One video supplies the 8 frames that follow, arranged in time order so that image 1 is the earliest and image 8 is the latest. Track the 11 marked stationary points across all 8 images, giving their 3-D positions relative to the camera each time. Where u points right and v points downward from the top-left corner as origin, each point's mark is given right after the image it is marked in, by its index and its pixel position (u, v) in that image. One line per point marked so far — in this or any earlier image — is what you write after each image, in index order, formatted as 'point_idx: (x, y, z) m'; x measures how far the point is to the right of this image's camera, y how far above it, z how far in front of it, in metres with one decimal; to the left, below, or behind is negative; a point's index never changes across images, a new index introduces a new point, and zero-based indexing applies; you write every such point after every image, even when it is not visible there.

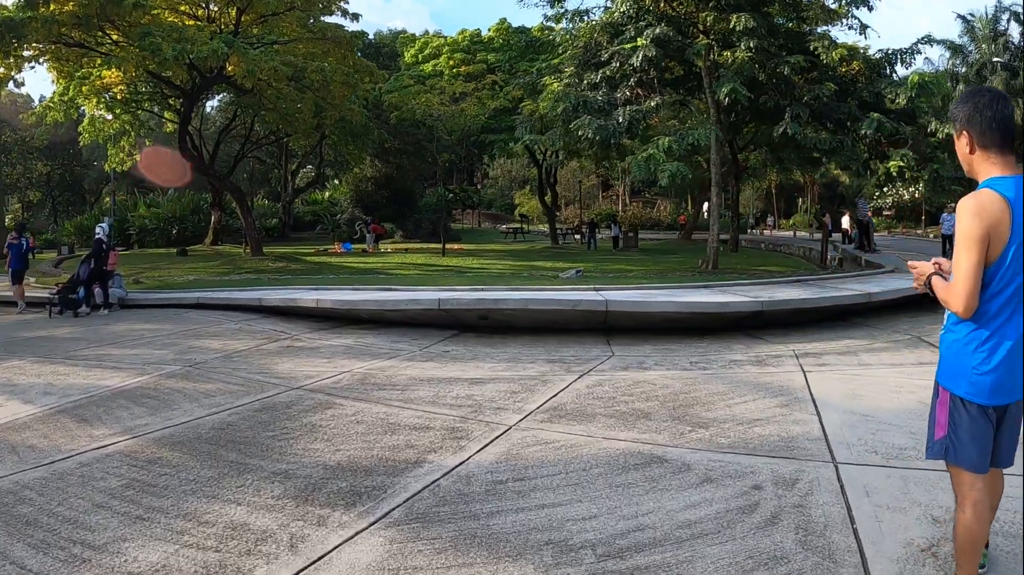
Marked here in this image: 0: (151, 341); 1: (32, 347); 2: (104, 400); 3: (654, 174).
0: (-6.9, -1.0, +10.7) m
1: (-9.0, -1.1, +10.5) m
2: (-5.3, -1.5, +7.3) m
3: (+4.8, +3.3, +17.4) m
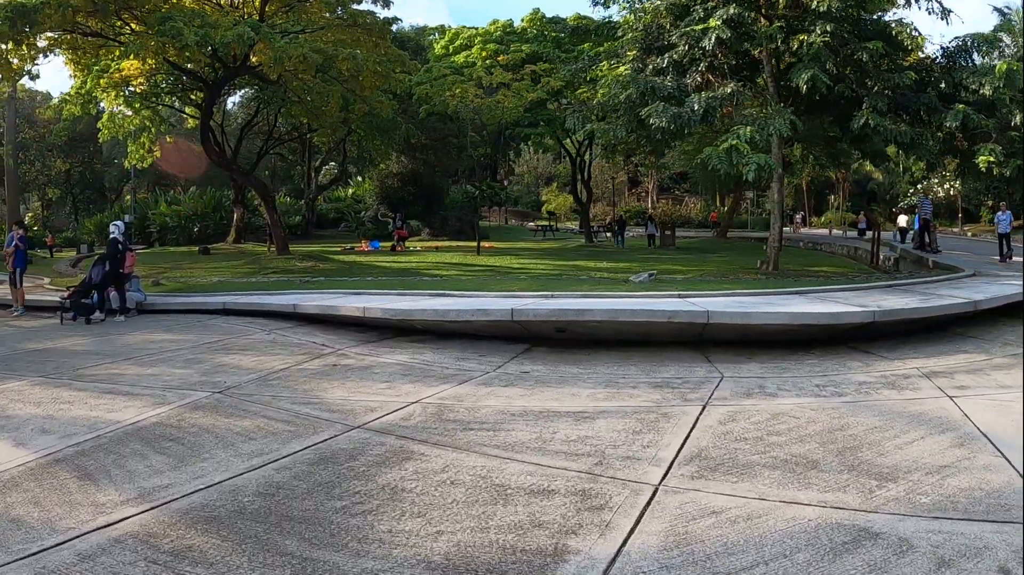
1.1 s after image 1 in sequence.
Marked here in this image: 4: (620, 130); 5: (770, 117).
0: (-5.4, -1.1, +8.9) m
1: (-7.5, -1.2, +8.8) m
2: (-4.0, -1.6, +5.5) m
3: (+6.4, +3.2, +15.4) m
4: (+3.4, +4.5, +16.7) m
5: (+7.4, +4.7, +16.0) m
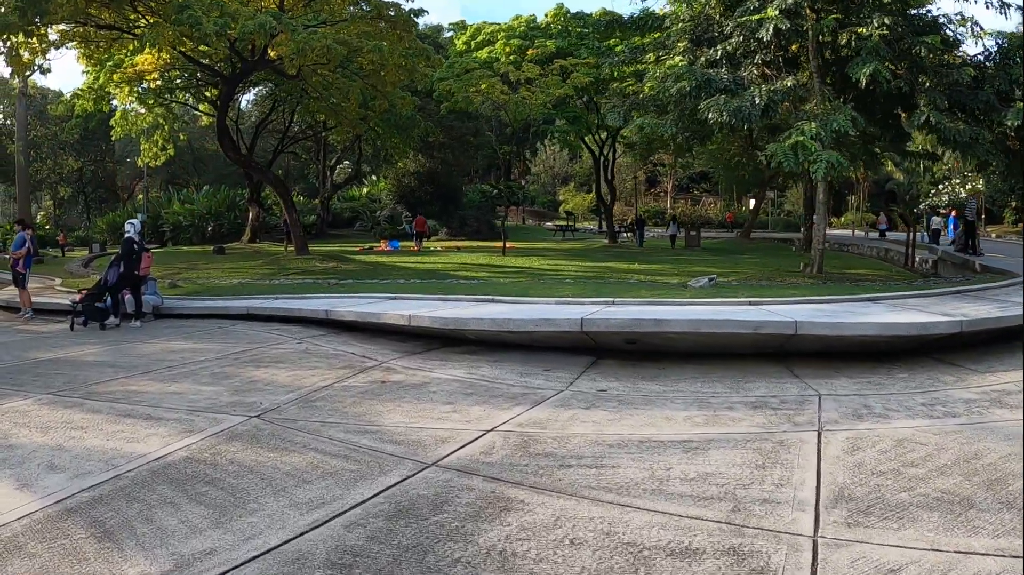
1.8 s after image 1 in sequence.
0: (-4.4, -1.2, +7.9) m
1: (-6.5, -1.2, +7.8) m
2: (-3.0, -1.6, +4.5) m
3: (+7.5, +3.1, +14.3) m
4: (+4.4, +4.4, +15.6) m
5: (+8.5, +4.6, +14.9) m
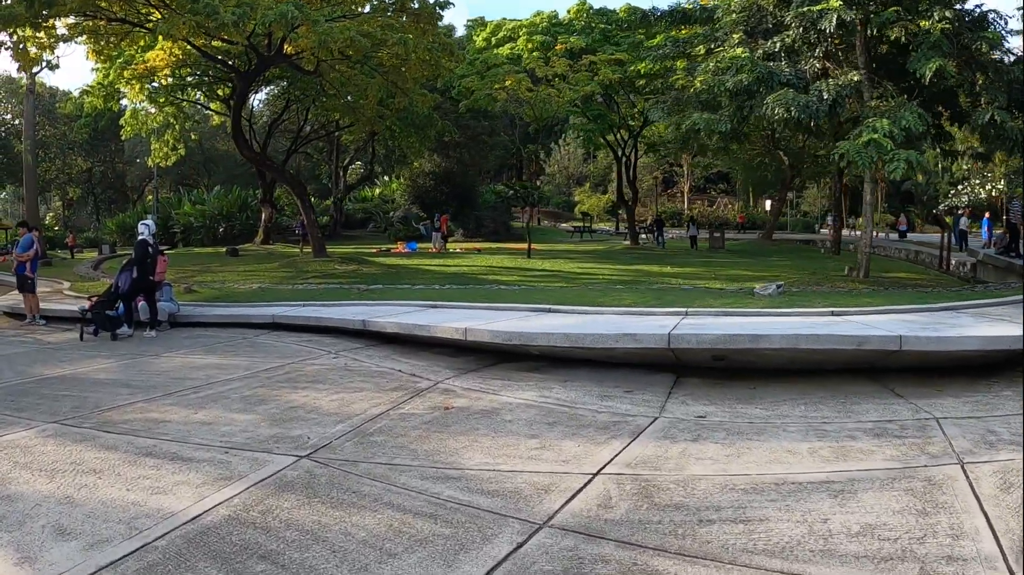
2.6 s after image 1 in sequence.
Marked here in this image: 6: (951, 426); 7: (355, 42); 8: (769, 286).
0: (-3.5, -1.3, +6.9) m
1: (-5.6, -1.3, +6.8) m
2: (-2.1, -1.7, +3.4) m
3: (+8.5, +2.9, +13.2) m
4: (+5.4, +4.3, +14.5) m
5: (+9.5, +4.4, +13.8) m
6: (+5.6, -1.8, +7.1) m
7: (-5.1, +8.0, +18.2) m
8: (+5.7, 0.0, +12.5) m
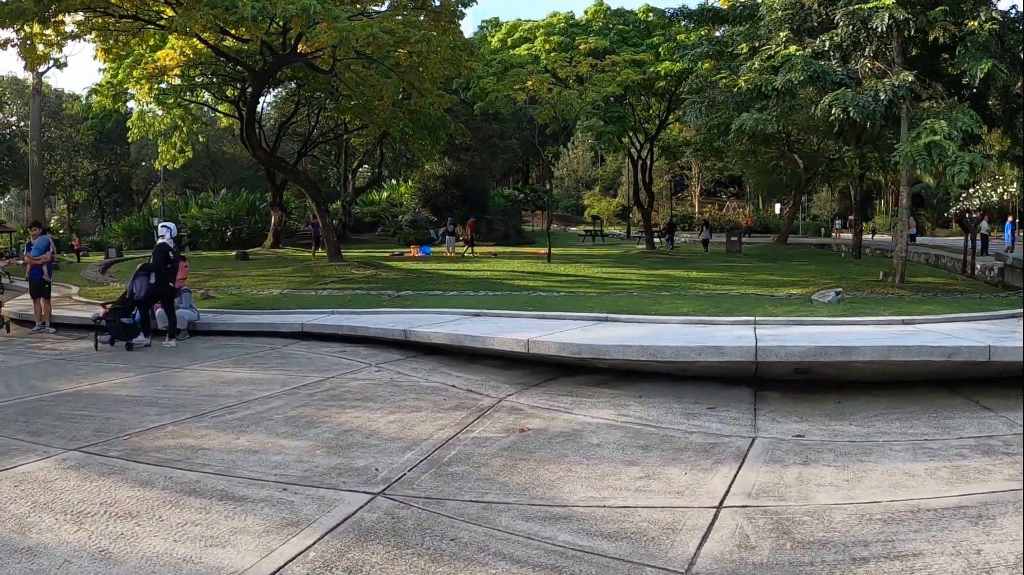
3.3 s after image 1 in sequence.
0: (-2.7, -1.3, +6.1) m
1: (-4.8, -1.4, +6.0) m
2: (-1.3, -1.7, +2.7) m
3: (+9.3, +2.8, +12.4) m
4: (+6.3, +4.1, +13.8) m
5: (+10.3, +4.3, +13.0) m
6: (+6.4, -1.9, +6.4) m
7: (-4.3, +7.8, +17.5) m
8: (+6.6, -0.1, +11.7) m
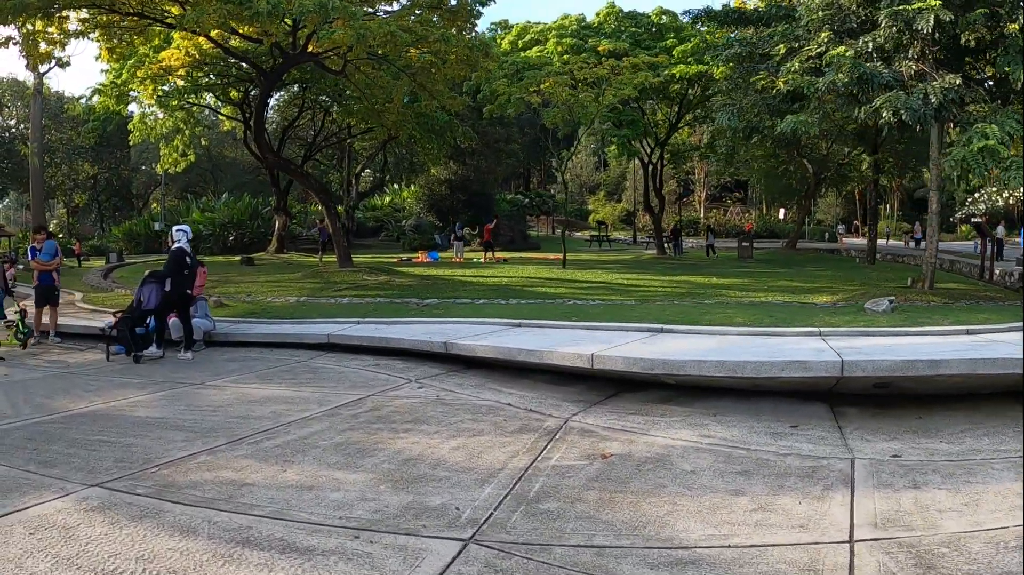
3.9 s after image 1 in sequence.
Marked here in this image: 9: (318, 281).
0: (-2.0, -1.4, +5.4) m
1: (-4.1, -1.5, +5.4) m
2: (-0.6, -1.8, +2.0) m
3: (+10.0, +2.7, +11.9) m
4: (+6.9, +3.9, +13.3) m
5: (+11.0, +4.1, +12.5) m
6: (+7.1, -2.0, +5.7) m
7: (-3.7, +7.6, +16.9) m
8: (+7.2, -0.3, +11.1) m
9: (-6.8, +0.2, +19.3) m
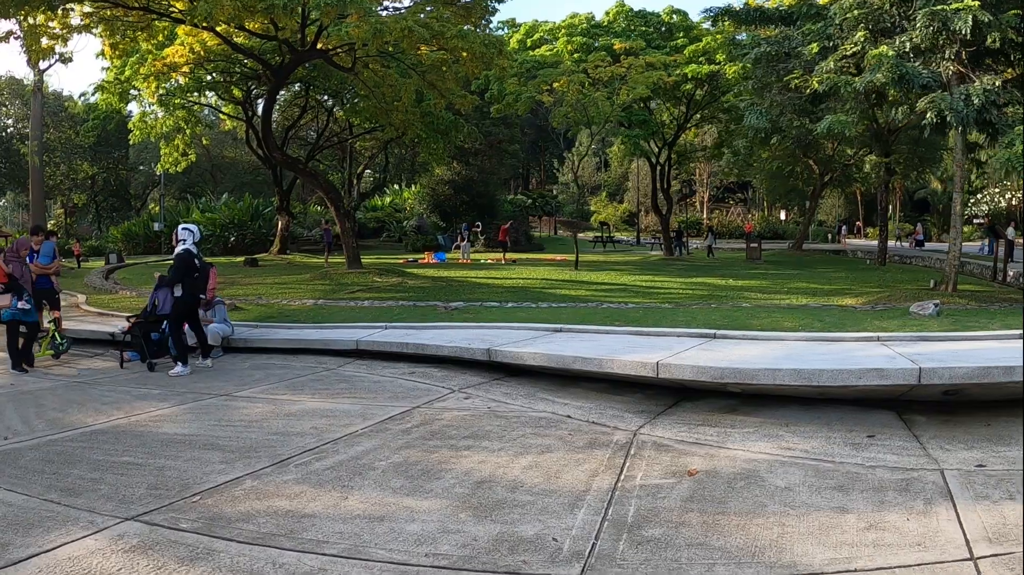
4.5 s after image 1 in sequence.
0: (-1.3, -1.5, +5.0) m
1: (-3.4, -1.6, +4.9) m
2: (+0.1, -1.8, +1.5) m
3: (+10.6, +2.6, +11.5) m
4: (+7.5, +3.9, +12.9) m
5: (+11.6, +4.1, +12.1) m
6: (+7.8, -2.0, +5.3) m
7: (-3.1, +7.6, +16.5) m
8: (+7.8, -0.3, +10.7) m
9: (-6.2, +0.2, +18.8) m
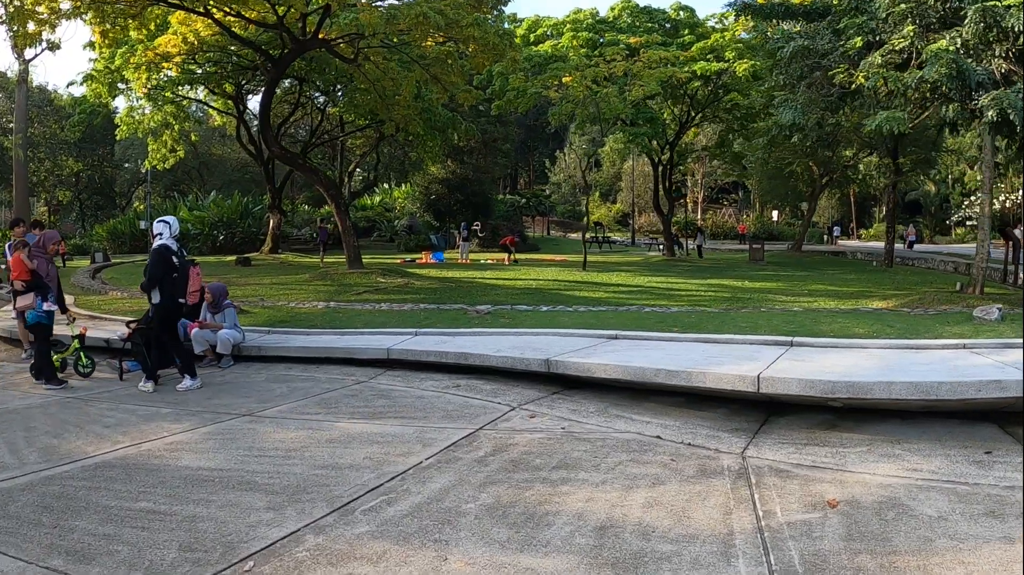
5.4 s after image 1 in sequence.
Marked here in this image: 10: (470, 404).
0: (-0.5, -1.5, +4.1) m
1: (-2.6, -1.6, +4.0) m
2: (+1.0, -1.9, +0.7) m
3: (+11.2, +2.6, +11.0) m
4: (+8.1, +3.8, +12.3) m
5: (+12.2, +4.0, +11.6) m
6: (+8.5, -2.0, +4.7) m
7: (-2.6, +7.5, +15.6) m
8: (+8.5, -0.3, +10.1) m
9: (-5.8, +0.1, +17.8) m
10: (-0.5, -1.3, +6.0) m
